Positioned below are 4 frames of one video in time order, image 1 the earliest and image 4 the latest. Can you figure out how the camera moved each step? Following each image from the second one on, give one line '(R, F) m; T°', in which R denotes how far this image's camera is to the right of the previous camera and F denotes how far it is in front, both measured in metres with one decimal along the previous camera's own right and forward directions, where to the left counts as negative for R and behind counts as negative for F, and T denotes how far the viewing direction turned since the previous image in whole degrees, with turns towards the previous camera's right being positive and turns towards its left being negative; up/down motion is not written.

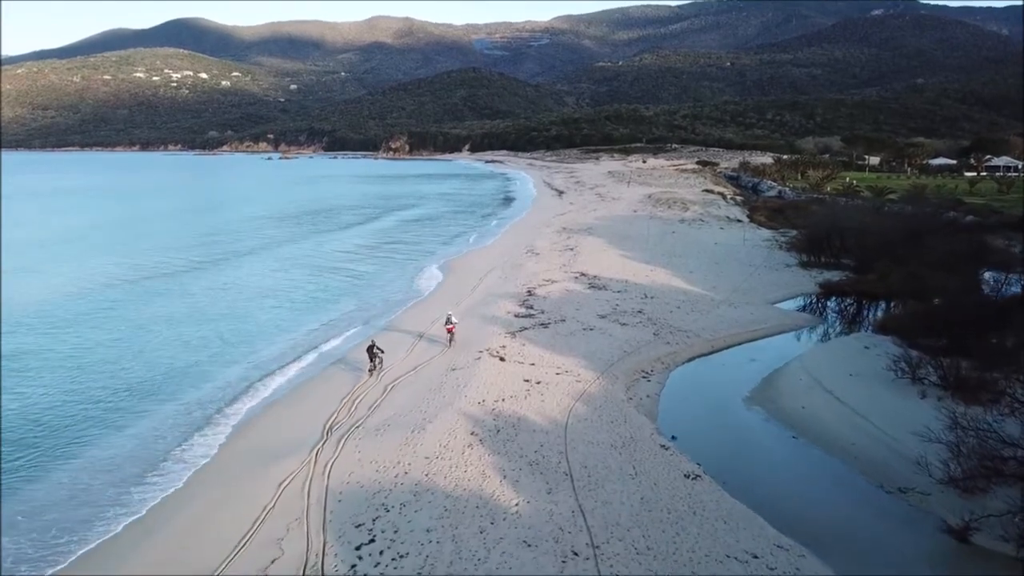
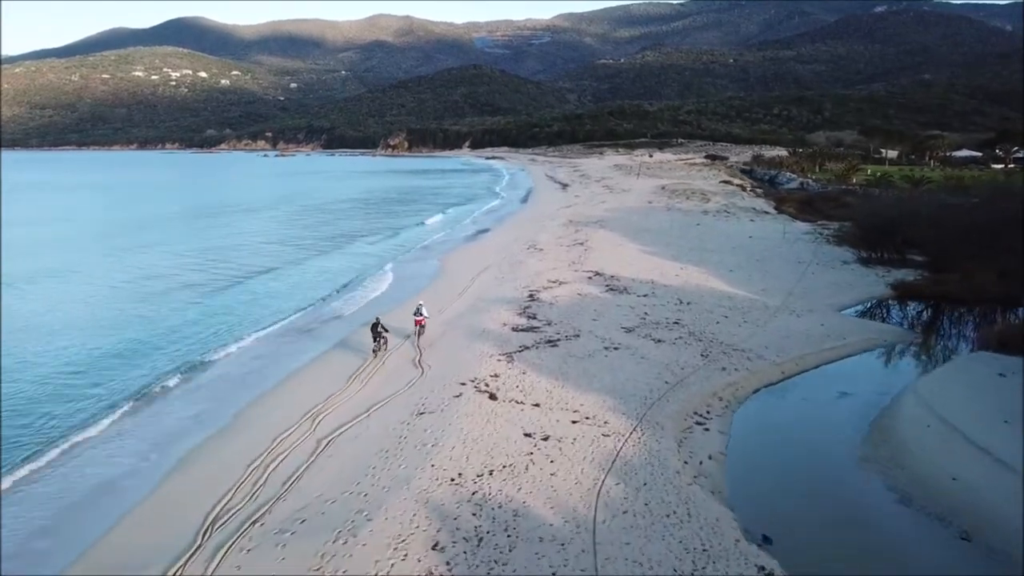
(+0.1, +4.1) m; 0°
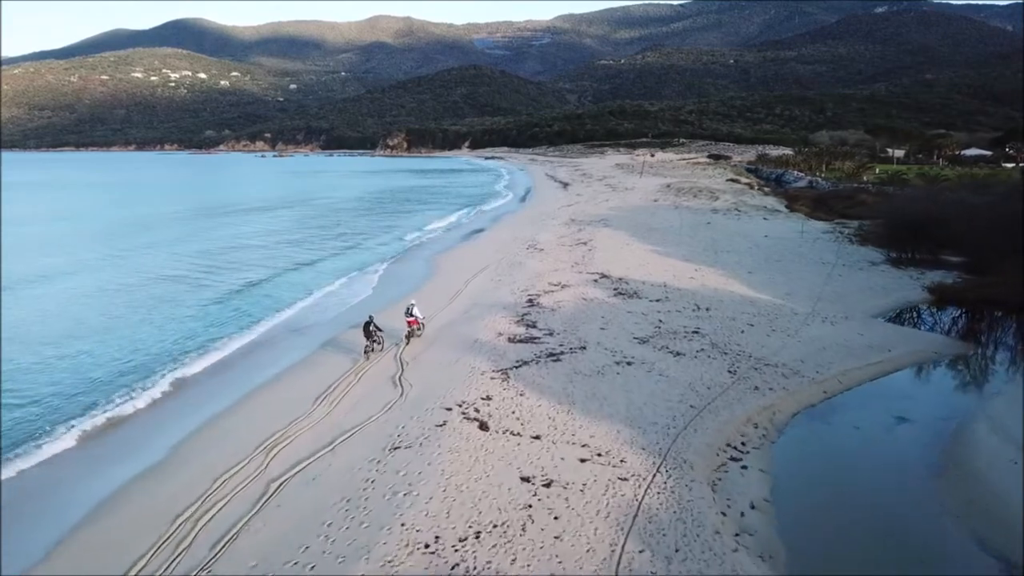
(+0.1, +1.6) m; 0°
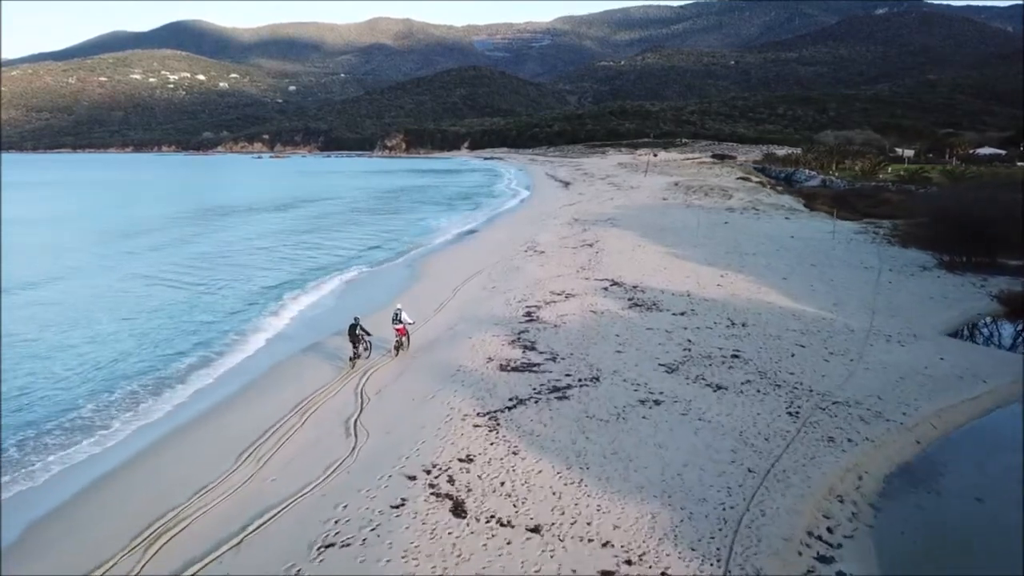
(+0.1, +2.4) m; 0°
